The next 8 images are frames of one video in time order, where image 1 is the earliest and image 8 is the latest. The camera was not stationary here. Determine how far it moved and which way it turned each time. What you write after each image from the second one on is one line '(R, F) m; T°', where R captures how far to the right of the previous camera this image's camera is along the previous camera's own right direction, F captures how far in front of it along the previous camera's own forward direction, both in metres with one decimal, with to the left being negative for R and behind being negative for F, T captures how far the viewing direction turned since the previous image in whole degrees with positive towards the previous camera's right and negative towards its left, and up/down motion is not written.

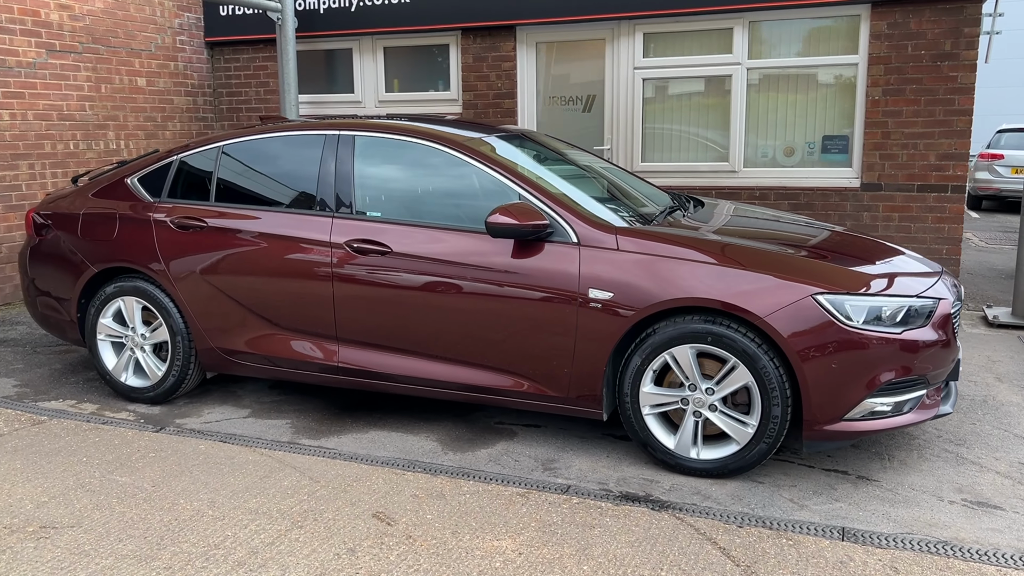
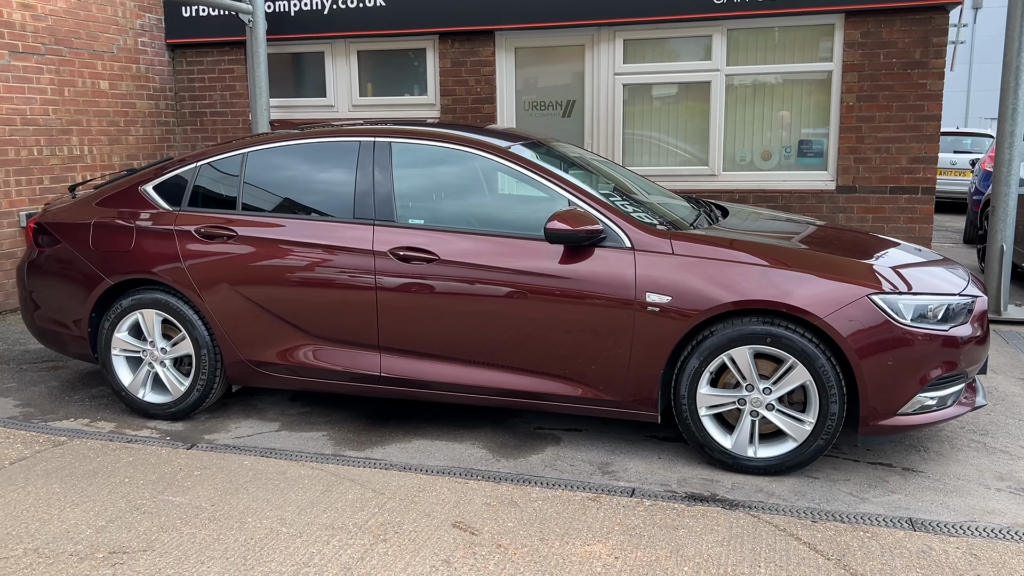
(-0.6, 0.0) m; +5°
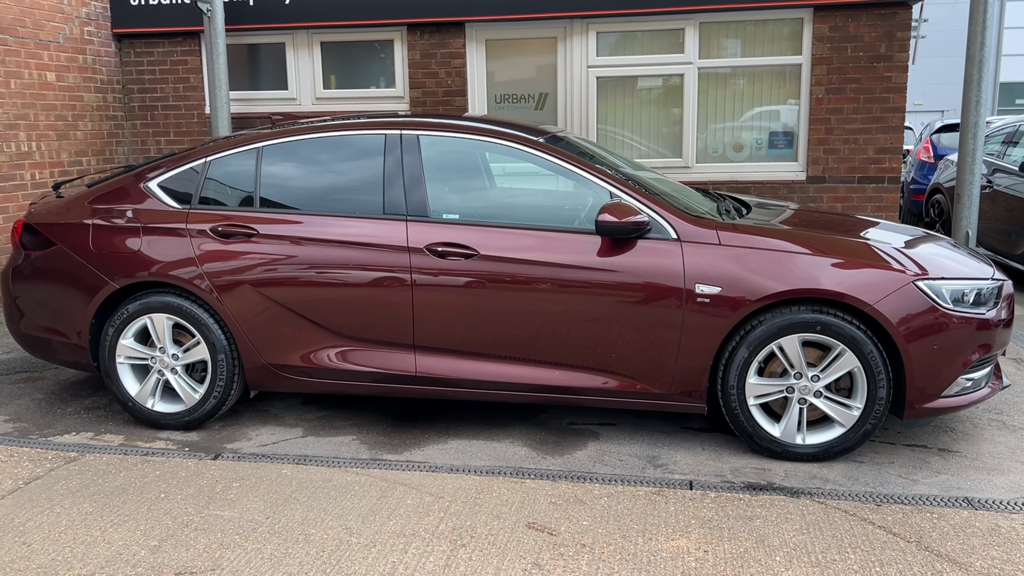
(-0.6, +0.1) m; +6°
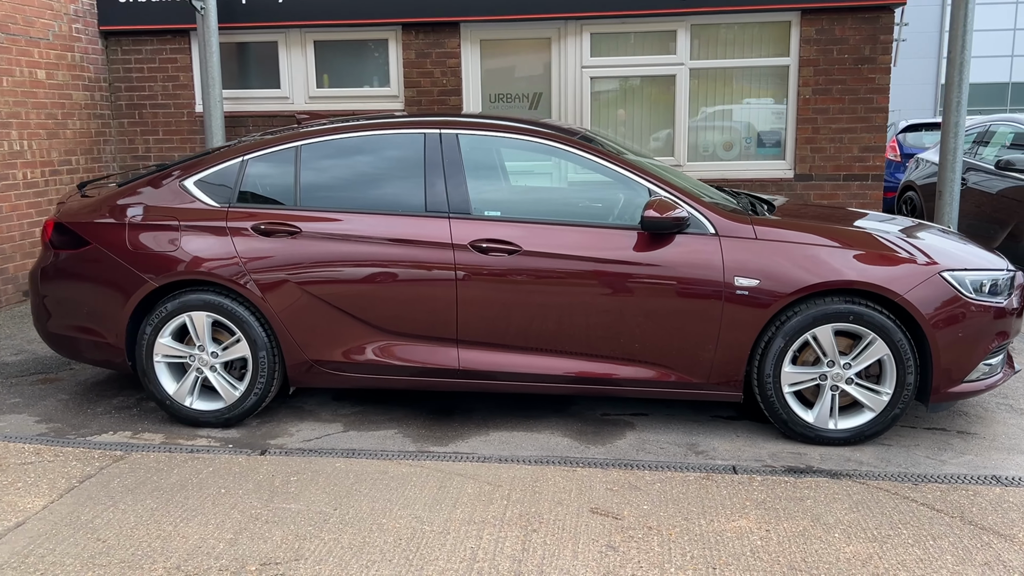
(-0.4, -0.1) m; +3°
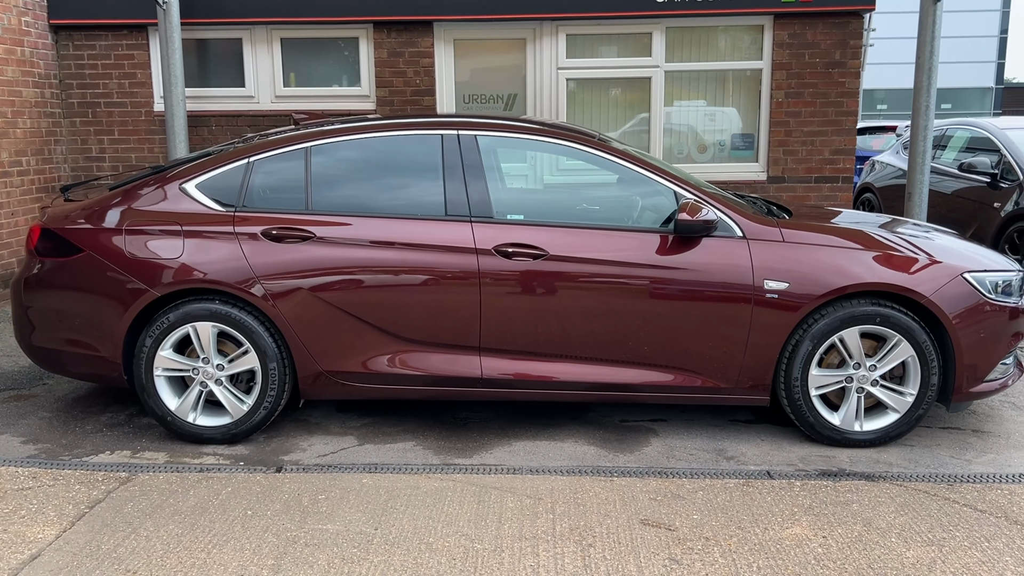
(-0.4, +0.1) m; +5°
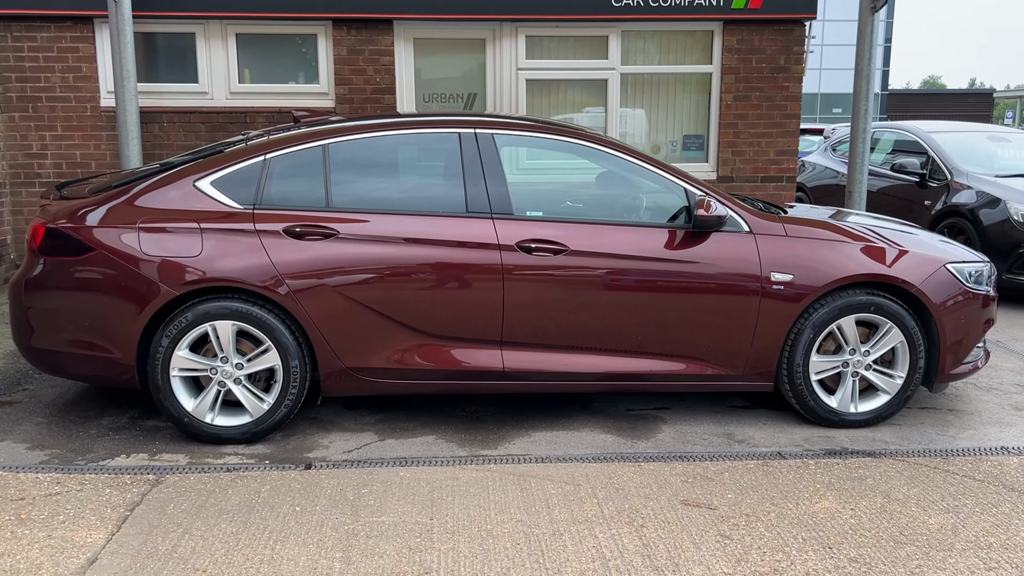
(-0.5, -0.1) m; +6°
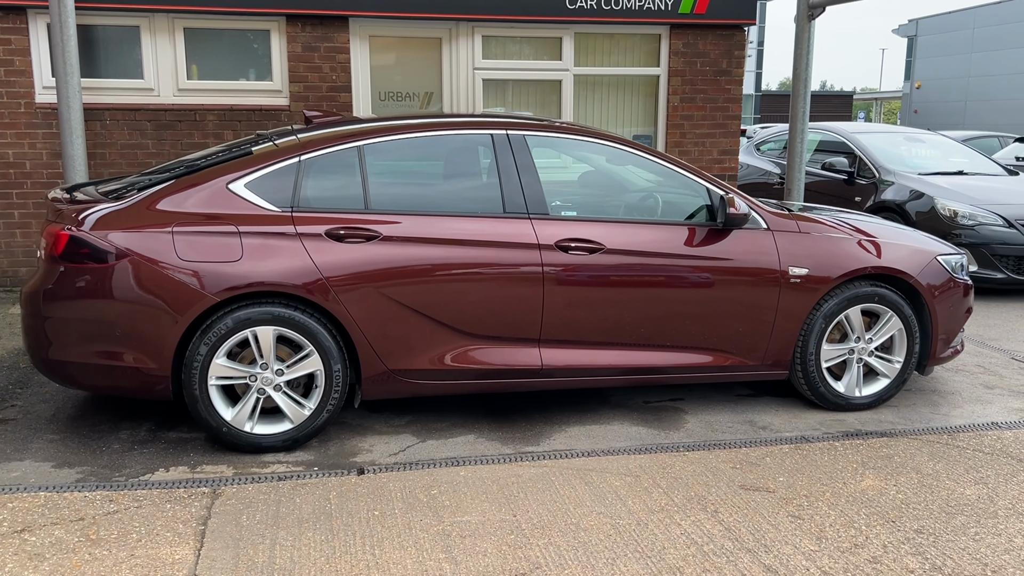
(-0.7, 0.0) m; +8°
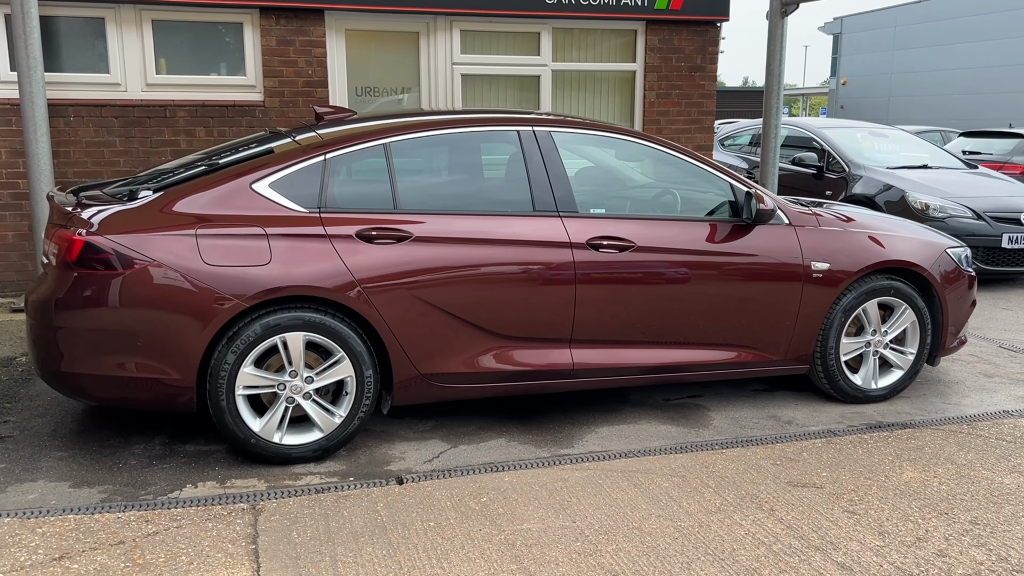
(-0.4, +0.1) m; +4°
